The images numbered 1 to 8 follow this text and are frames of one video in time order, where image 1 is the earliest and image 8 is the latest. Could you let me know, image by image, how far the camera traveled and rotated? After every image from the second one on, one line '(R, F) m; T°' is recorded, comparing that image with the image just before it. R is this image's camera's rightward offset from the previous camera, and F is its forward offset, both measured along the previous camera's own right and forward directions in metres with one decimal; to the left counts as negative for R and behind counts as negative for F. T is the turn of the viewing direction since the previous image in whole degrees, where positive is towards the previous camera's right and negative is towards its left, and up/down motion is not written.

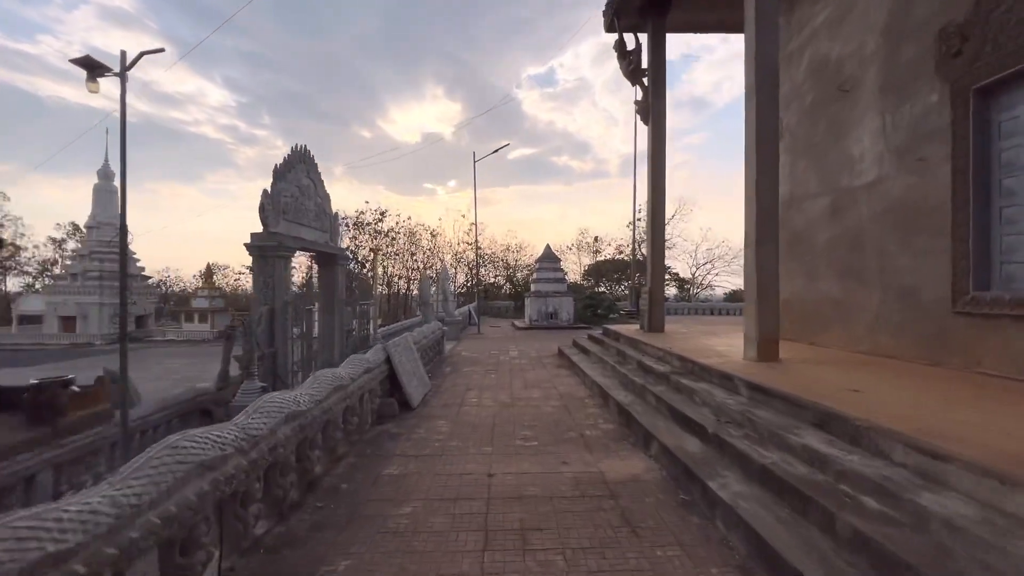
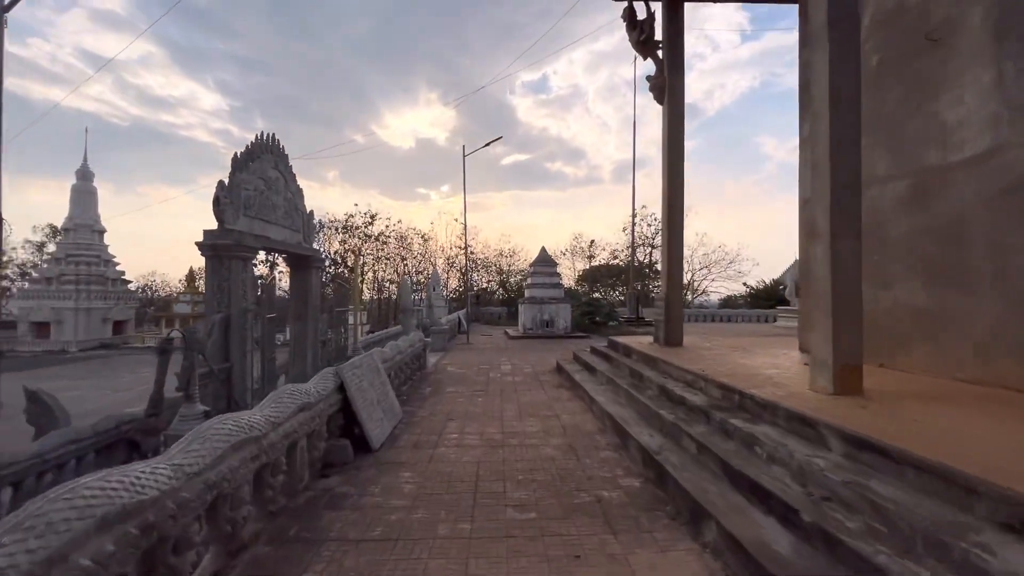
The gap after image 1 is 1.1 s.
(0.0, +1.5) m; +1°
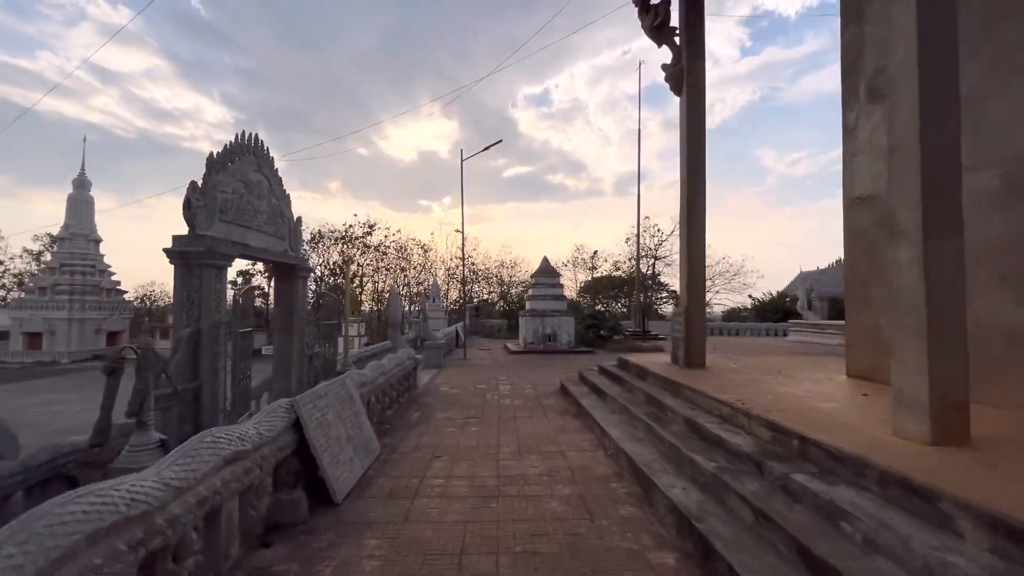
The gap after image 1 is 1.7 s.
(0.0, +1.0) m; 0°
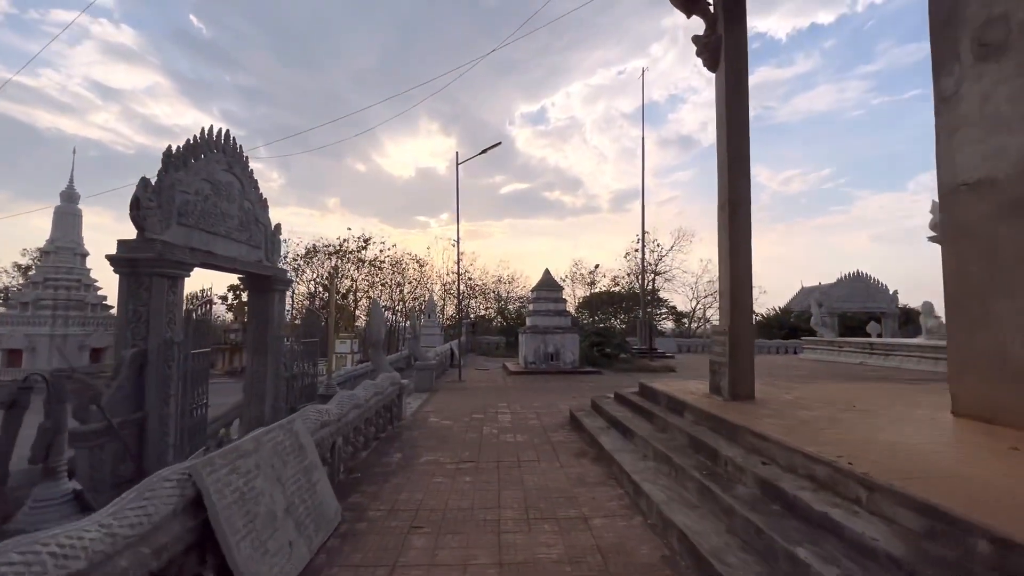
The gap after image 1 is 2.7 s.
(-0.1, +1.3) m; 0°
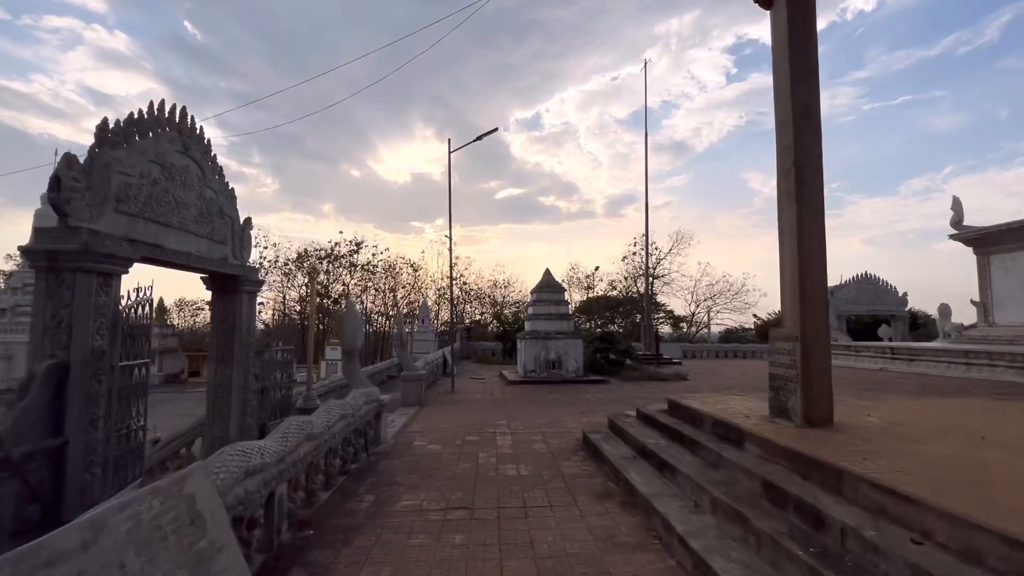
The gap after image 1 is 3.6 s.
(-0.1, +1.4) m; +1°
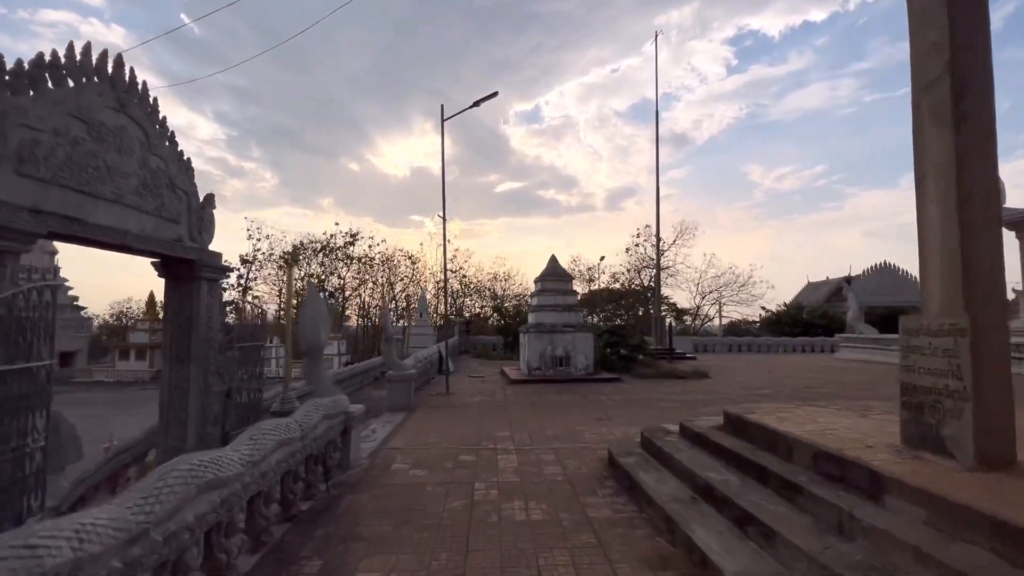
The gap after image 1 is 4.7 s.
(-0.1, +1.5) m; 0°
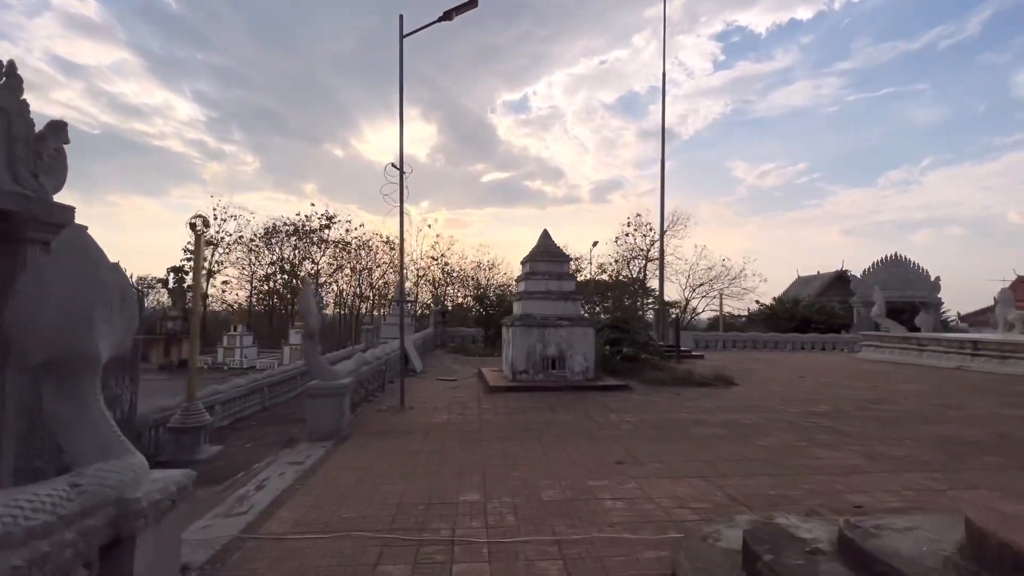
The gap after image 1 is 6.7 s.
(+0.1, +2.9) m; +2°
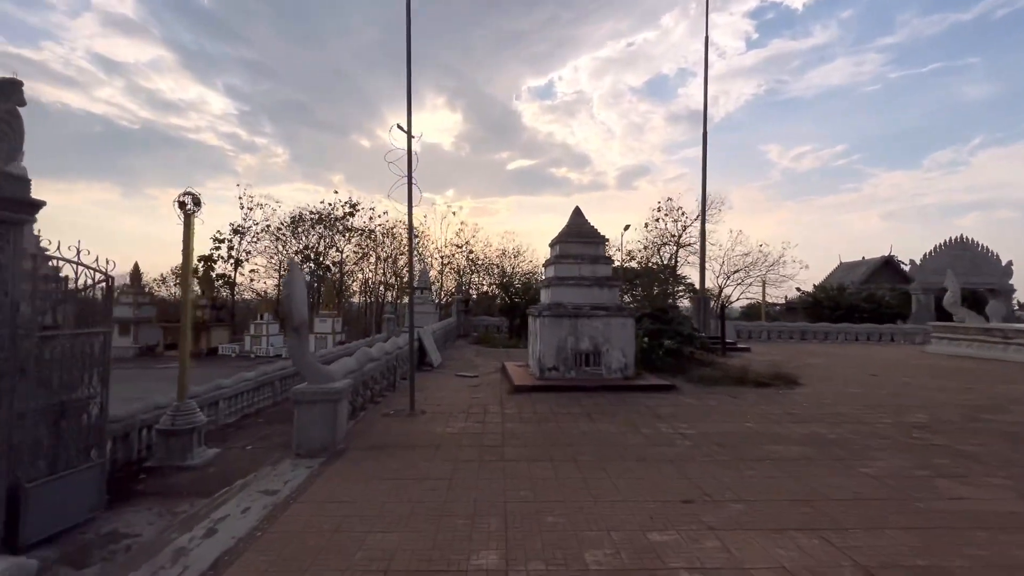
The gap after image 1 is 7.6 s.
(0.0, +1.3) m; -3°
